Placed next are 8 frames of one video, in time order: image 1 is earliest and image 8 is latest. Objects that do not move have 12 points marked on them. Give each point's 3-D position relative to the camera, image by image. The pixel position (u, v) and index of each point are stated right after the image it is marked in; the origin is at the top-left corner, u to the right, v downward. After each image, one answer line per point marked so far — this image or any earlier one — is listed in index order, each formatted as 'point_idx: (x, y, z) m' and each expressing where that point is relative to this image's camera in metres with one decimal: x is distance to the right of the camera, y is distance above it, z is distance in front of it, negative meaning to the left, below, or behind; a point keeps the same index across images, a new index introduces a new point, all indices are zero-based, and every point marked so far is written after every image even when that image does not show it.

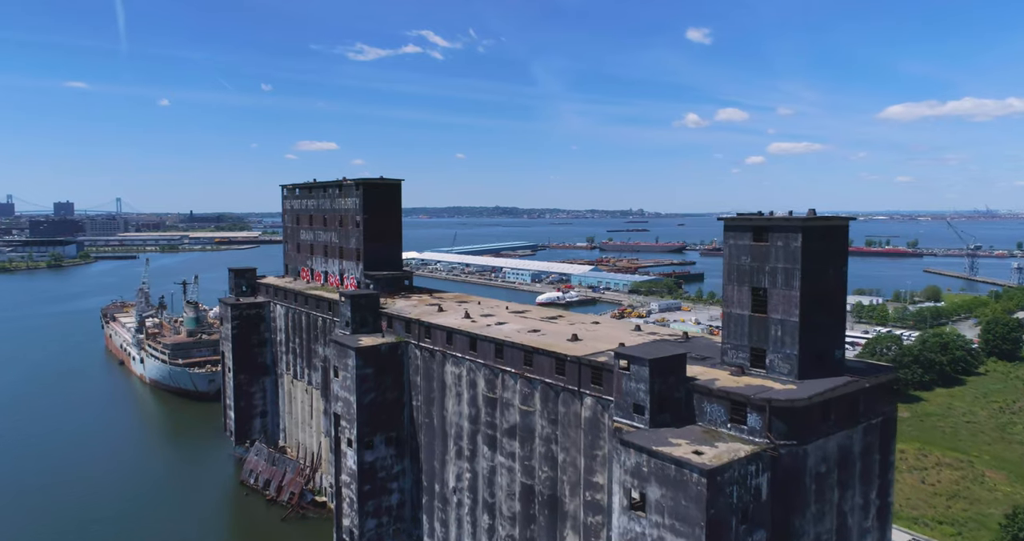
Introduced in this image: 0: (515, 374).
0: (+0.1, -2.9, +18.2) m
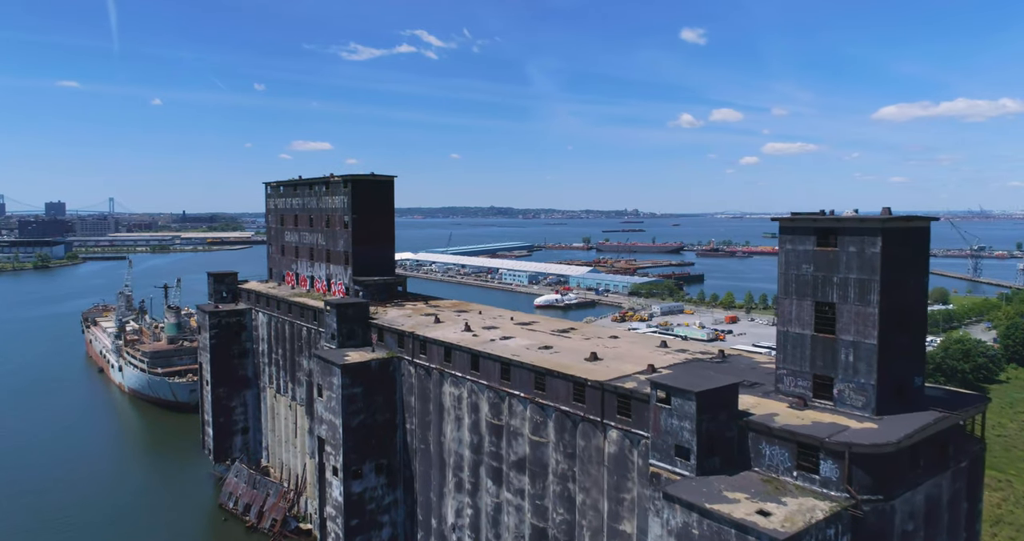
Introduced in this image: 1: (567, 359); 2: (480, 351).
0: (+0.3, -3.1, +15.8) m
1: (+1.3, -2.1, +15.5) m
2: (-0.8, -2.1, +17.0) m
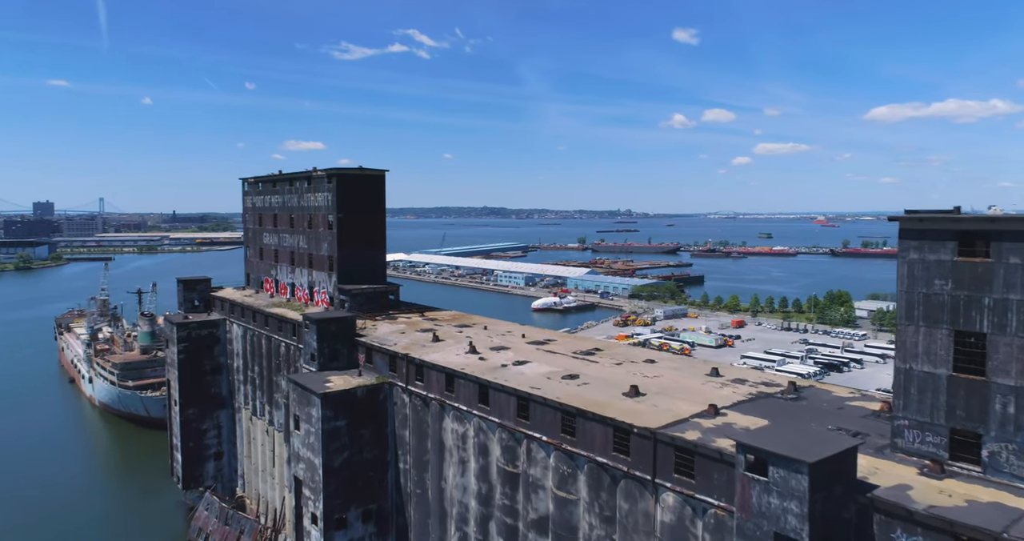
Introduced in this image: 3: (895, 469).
0: (+0.7, -3.4, +12.7) m
1: (+1.7, -2.4, +12.4) m
2: (-0.5, -2.4, +13.9) m
3: (+5.1, -2.6, +8.6) m
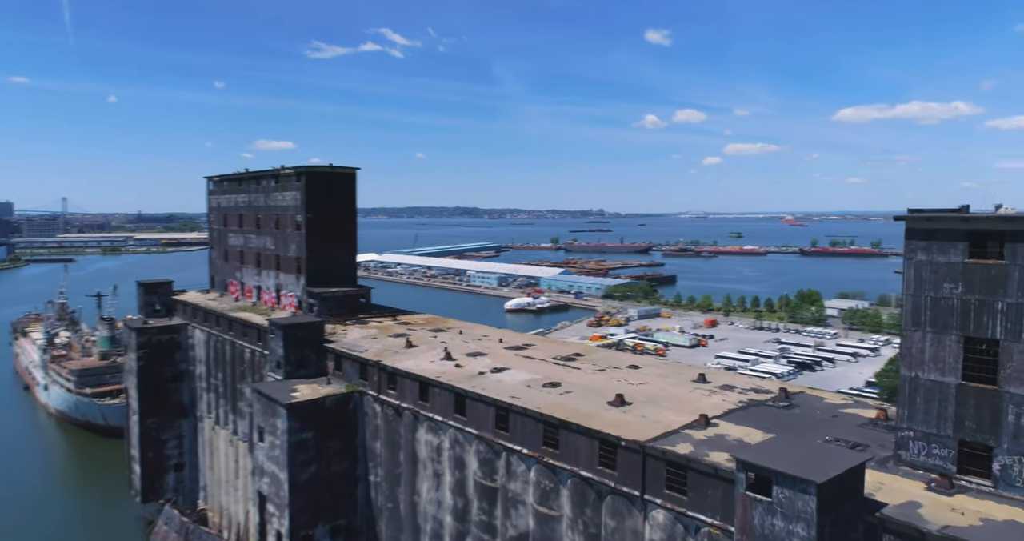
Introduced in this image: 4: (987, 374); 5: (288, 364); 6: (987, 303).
0: (+0.3, -3.4, +12.0) m
1: (+1.3, -2.4, +11.8) m
2: (-0.9, -2.4, +13.2) m
3: (+4.9, -2.7, +8.1) m
4: (+5.7, -1.3, +7.9) m
5: (-6.0, -2.5, +17.5) m
6: (+5.7, -0.4, +7.8) m
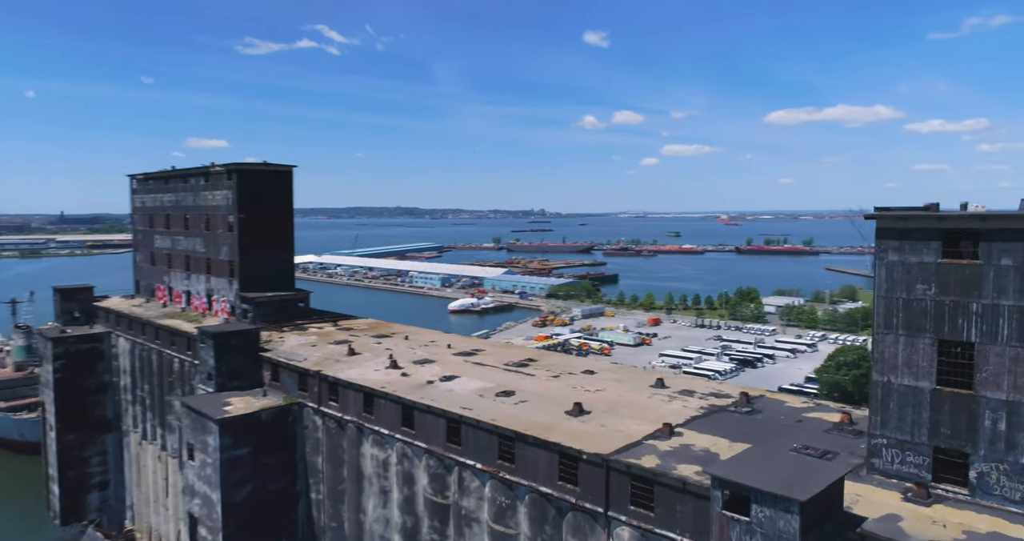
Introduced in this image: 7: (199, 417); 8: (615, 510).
0: (-0.5, -3.5, +11.2) m
1: (+0.5, -2.5, +11.1) m
2: (-1.8, -2.5, +12.3) m
3: (+4.4, -2.7, +7.8) m
4: (+5.3, -1.3, +7.6) m
5: (-7.3, -2.6, +16.2) m
6: (+5.2, -0.4, +7.6) m
7: (-7.1, -3.4, +14.8) m
8: (+1.5, -3.4, +9.3) m
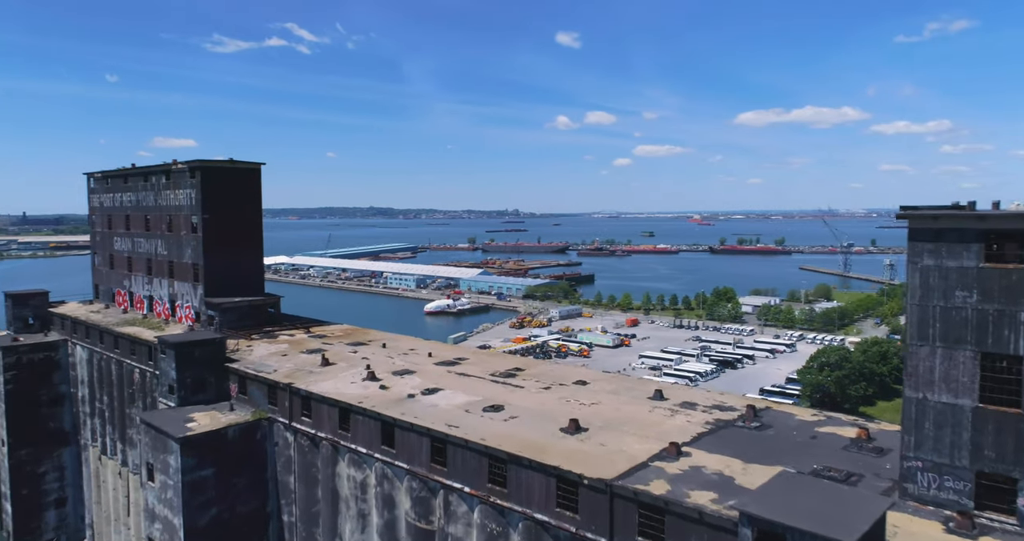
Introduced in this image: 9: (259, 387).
0: (-0.7, -3.6, +10.3) m
1: (+0.4, -2.6, +10.2) m
2: (-2.0, -2.6, +11.3) m
3: (+4.4, -2.7, +7.0) m
4: (+5.3, -1.3, +6.9) m
5: (-7.6, -2.7, +14.9) m
6: (+5.2, -0.5, +6.8) m
7: (-7.4, -3.5, +13.6) m
8: (+1.4, -3.5, +8.5) m
9: (-5.7, -2.6, +14.6) m
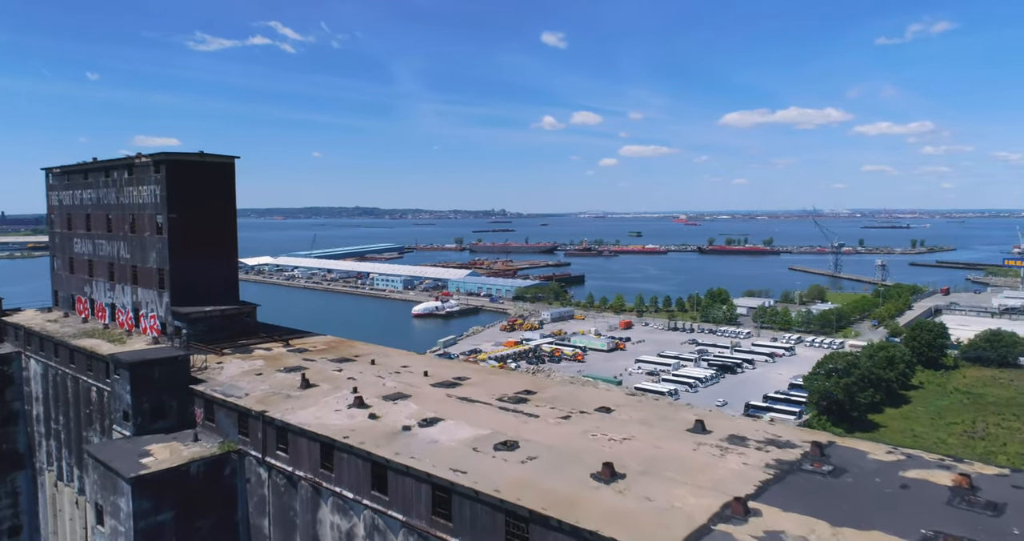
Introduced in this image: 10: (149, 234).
0: (-0.4, -3.7, +8.4) m
1: (+0.7, -2.7, +8.3) m
2: (-1.8, -2.8, +9.4) m
3: (+4.7, -2.9, +5.2) m
4: (+5.6, -1.5, +5.1) m
5: (-7.4, -2.9, +12.9) m
6: (+5.6, -0.6, +5.1) m
7: (-7.2, -3.6, +11.6) m
8: (+1.7, -3.7, +6.6) m
9: (-5.5, -2.8, +12.6) m
10: (-10.1, +1.0, +18.1) m
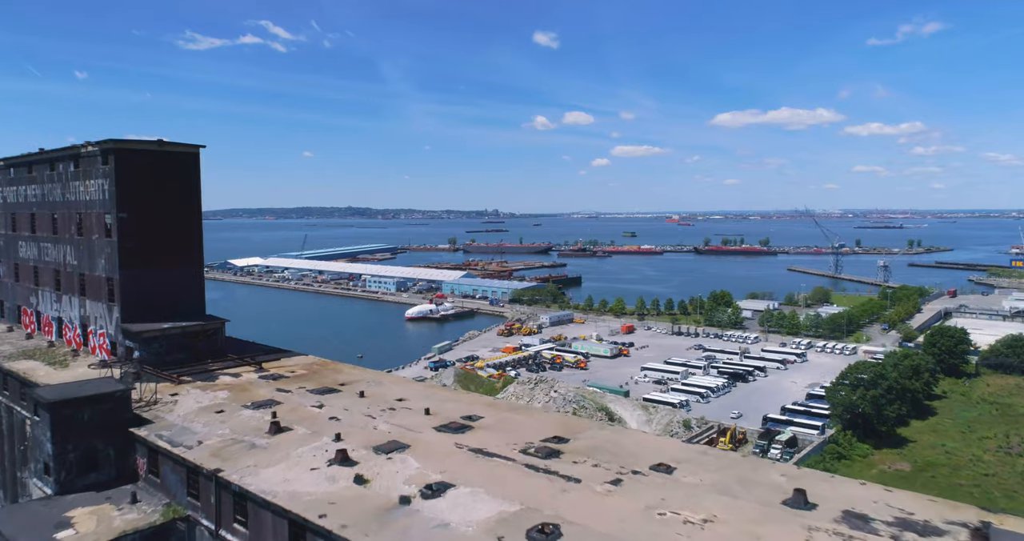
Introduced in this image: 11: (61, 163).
0: (0.0, -3.9, +5.7) m
1: (+1.1, -2.9, +5.7) m
2: (-1.3, -3.0, +6.7) m
3: (+5.2, -3.1, +2.6) m
4: (+6.1, -1.7, +2.5) m
5: (-7.1, -3.1, +10.2) m
6: (+6.0, -0.8, +2.5) m
7: (-6.8, -3.8, +8.8) m
8: (+2.2, -3.9, +4.0) m
9: (-5.1, -3.0, +9.9) m
10: (-9.8, +0.8, +15.3) m
11: (-11.6, +2.8, +16.6) m
